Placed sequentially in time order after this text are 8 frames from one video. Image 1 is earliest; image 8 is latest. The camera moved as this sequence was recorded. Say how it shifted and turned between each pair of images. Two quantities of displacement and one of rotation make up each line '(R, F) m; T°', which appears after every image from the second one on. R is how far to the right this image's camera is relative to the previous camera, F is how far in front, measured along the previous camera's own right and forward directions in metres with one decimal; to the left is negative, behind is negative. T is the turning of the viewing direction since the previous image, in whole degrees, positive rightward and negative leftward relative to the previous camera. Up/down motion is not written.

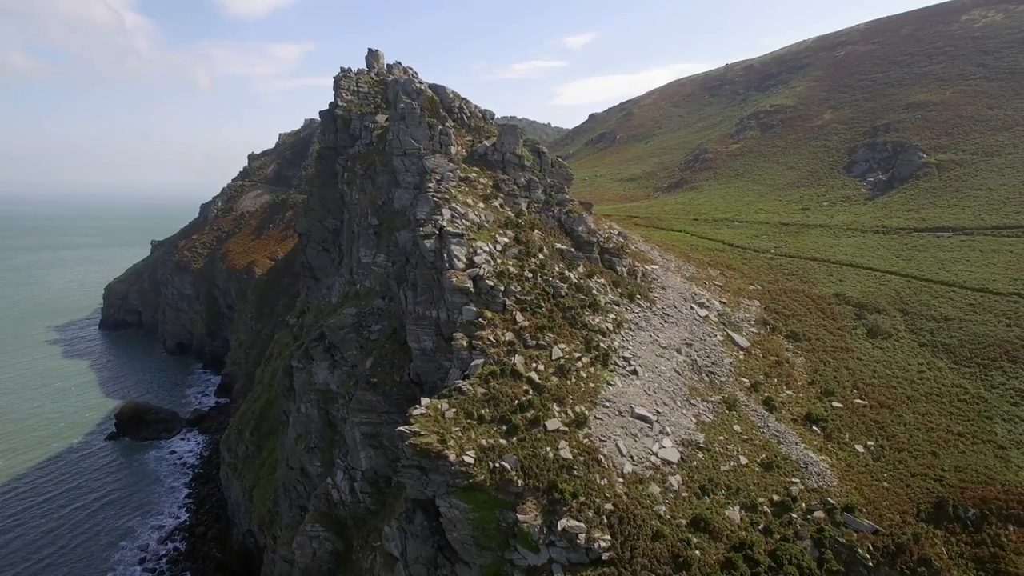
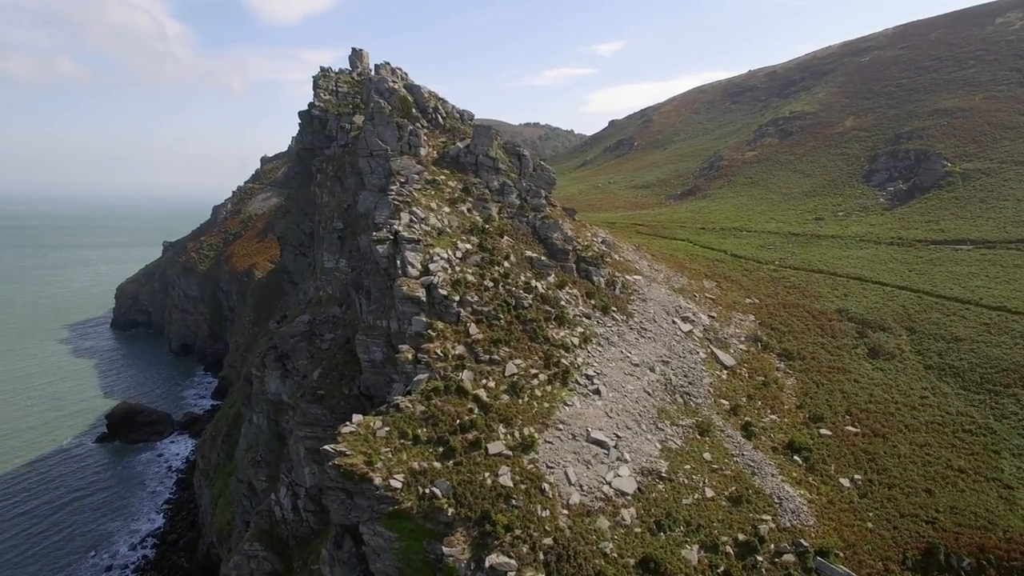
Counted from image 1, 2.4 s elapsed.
(+2.9, +2.2) m; -2°
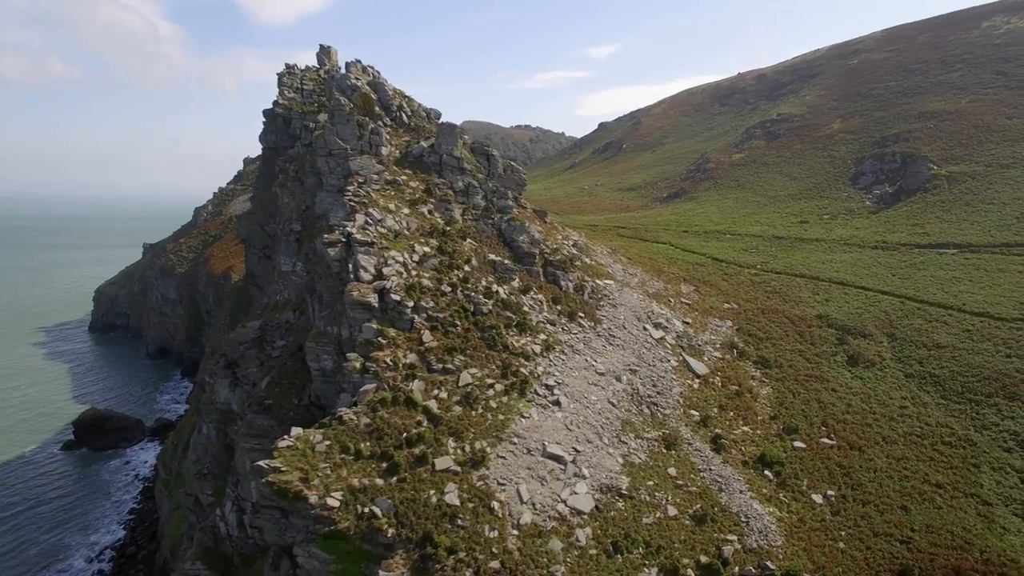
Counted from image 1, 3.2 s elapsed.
(+1.5, +1.4) m; 0°
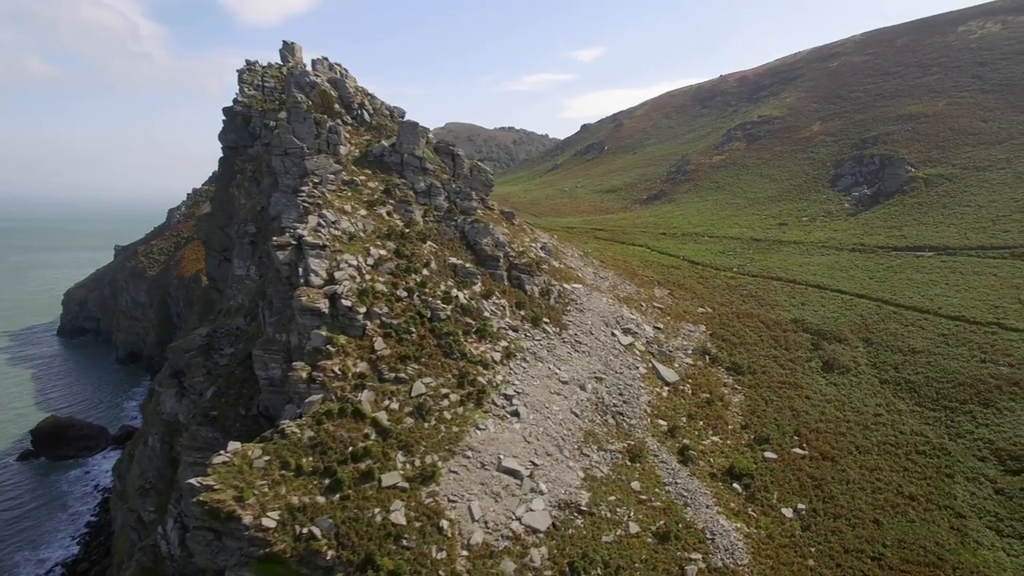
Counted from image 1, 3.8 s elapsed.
(+1.1, +1.2) m; +1°
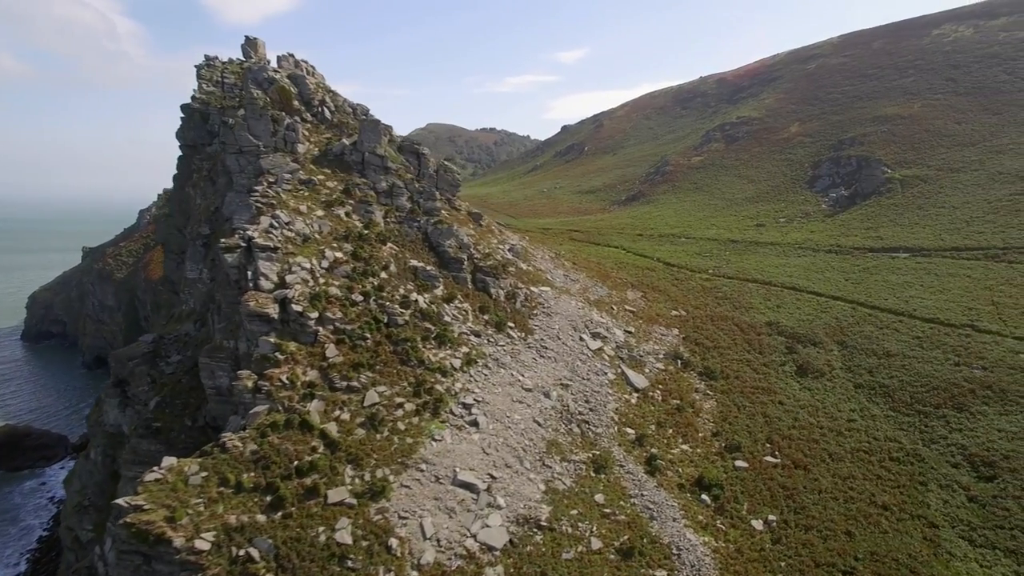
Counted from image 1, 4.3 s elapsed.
(+0.9, +1.1) m; +1°
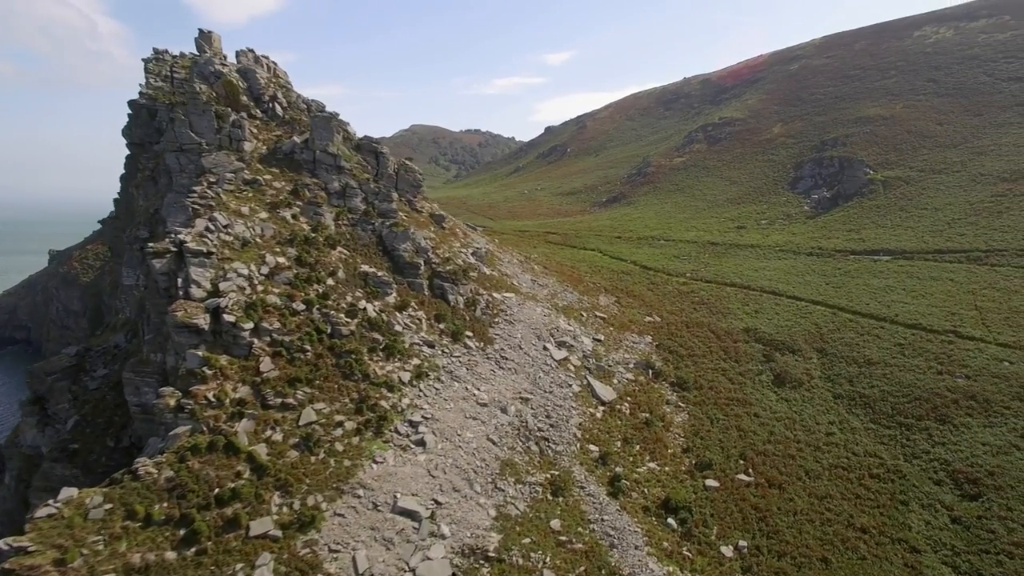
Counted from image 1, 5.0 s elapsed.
(+1.2, +1.8) m; +1°
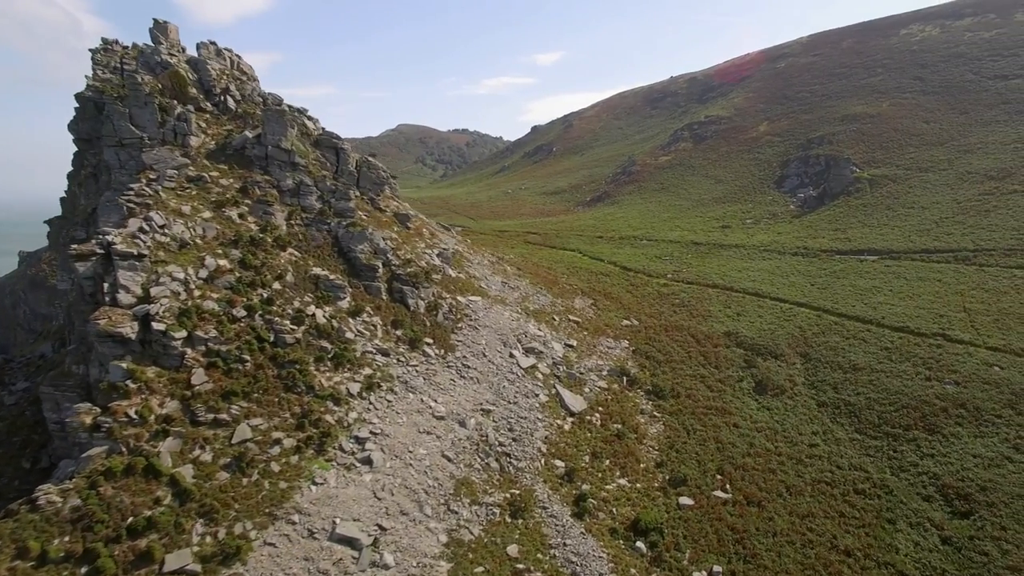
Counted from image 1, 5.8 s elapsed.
(+1.1, +1.7) m; +1°
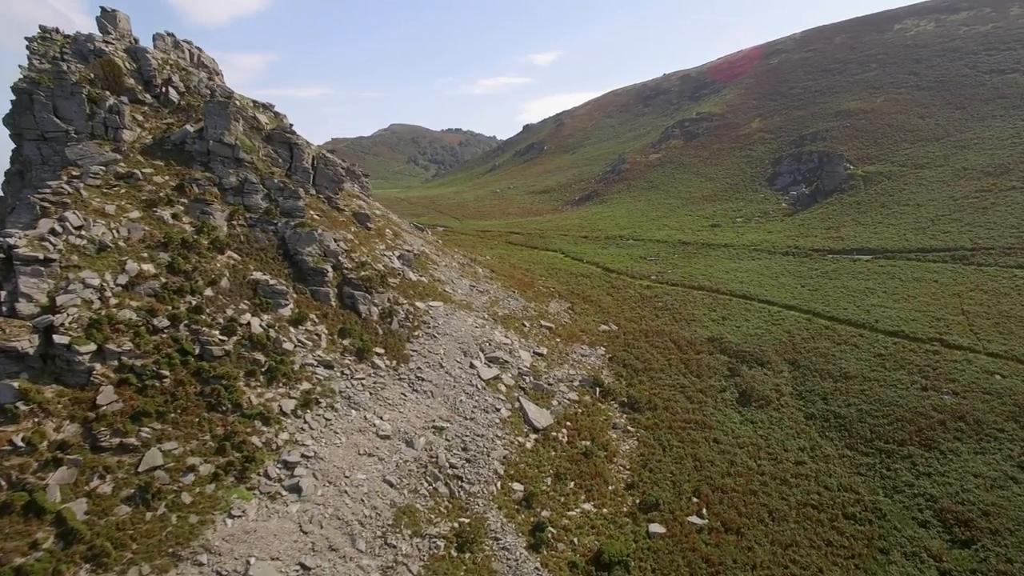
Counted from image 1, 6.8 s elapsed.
(+1.4, +2.1) m; 0°
